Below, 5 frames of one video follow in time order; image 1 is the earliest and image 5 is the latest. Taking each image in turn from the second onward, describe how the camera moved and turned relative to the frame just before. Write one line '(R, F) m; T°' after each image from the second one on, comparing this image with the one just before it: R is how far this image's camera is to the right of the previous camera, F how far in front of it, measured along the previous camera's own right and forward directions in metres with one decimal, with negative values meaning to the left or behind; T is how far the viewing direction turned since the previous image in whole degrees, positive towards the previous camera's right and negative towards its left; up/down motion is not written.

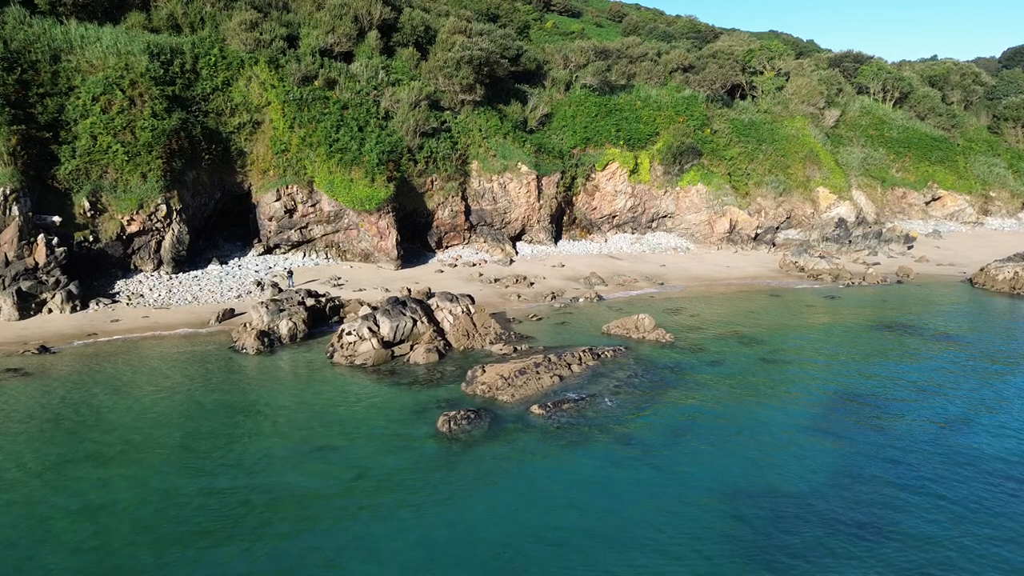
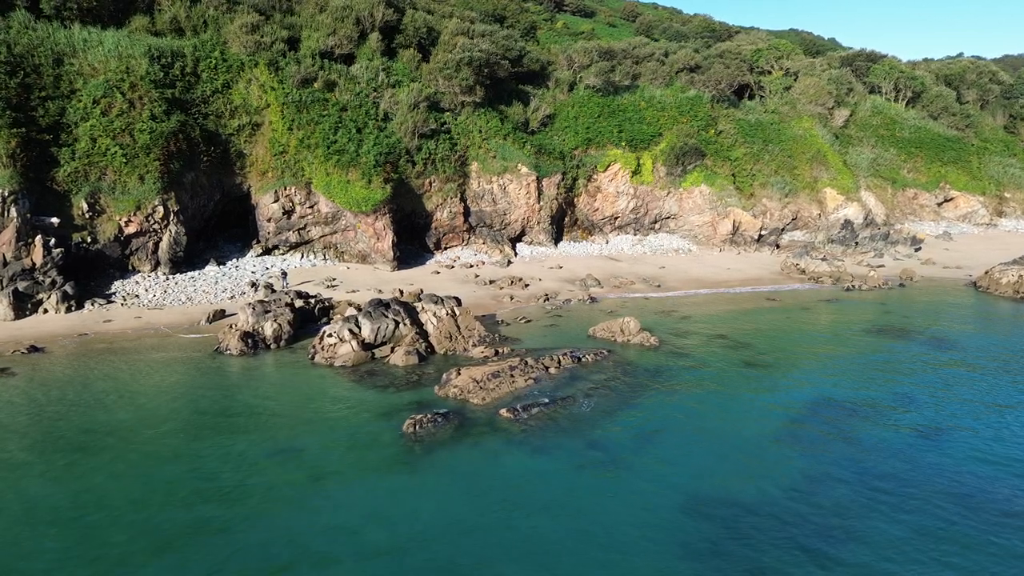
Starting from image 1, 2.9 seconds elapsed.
(+0.9, +0.1) m; -1°
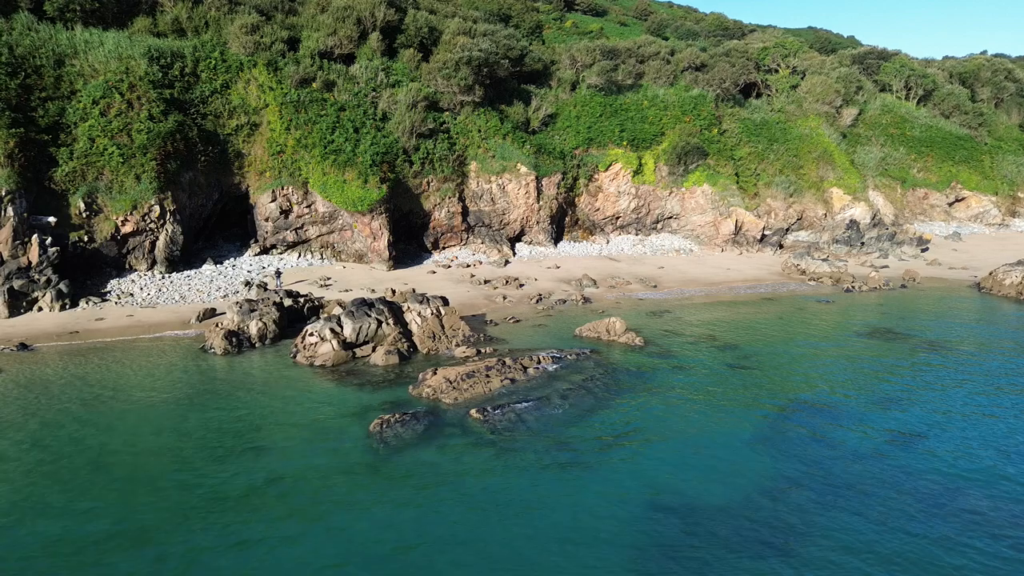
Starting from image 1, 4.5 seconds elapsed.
(+0.8, +0.1) m; -1°
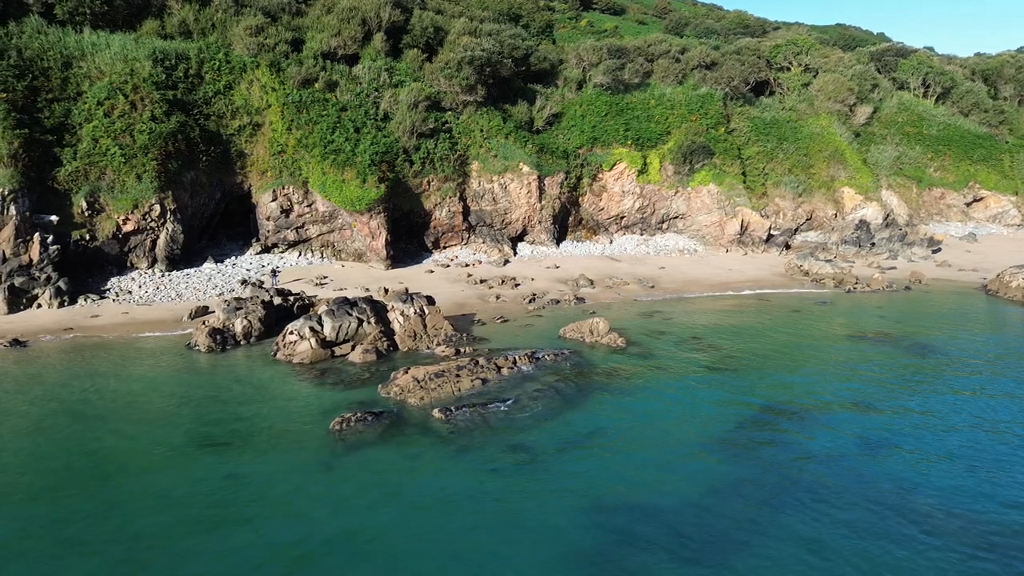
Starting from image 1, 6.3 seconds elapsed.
(+1.1, 0.0) m; -2°
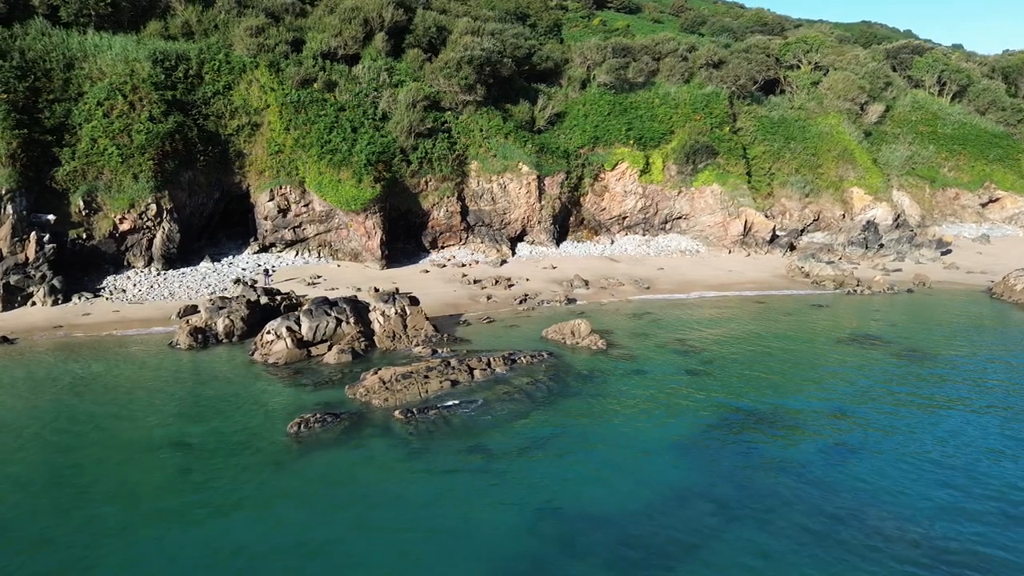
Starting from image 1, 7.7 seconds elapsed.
(+1.0, +0.2) m; -2°
